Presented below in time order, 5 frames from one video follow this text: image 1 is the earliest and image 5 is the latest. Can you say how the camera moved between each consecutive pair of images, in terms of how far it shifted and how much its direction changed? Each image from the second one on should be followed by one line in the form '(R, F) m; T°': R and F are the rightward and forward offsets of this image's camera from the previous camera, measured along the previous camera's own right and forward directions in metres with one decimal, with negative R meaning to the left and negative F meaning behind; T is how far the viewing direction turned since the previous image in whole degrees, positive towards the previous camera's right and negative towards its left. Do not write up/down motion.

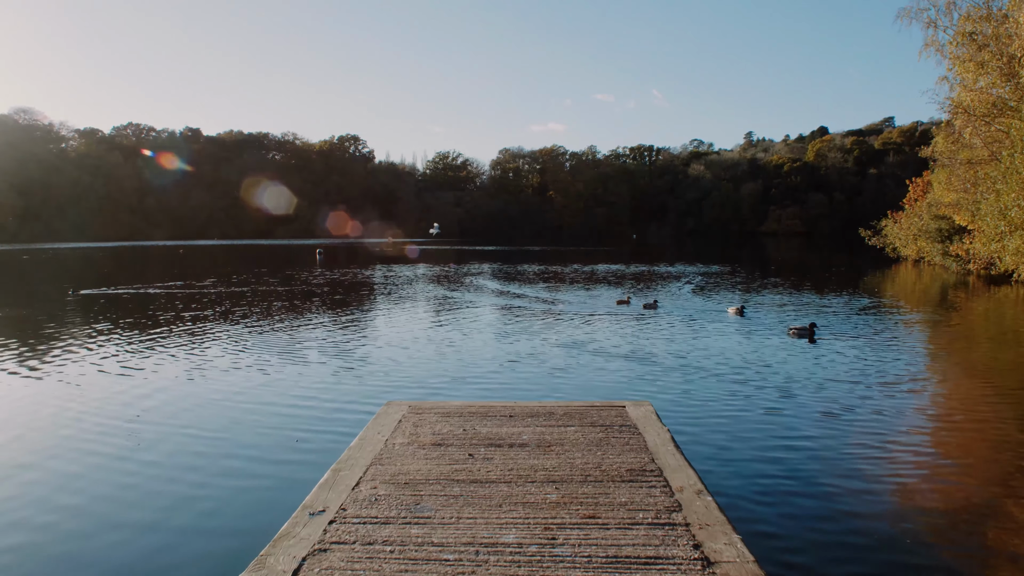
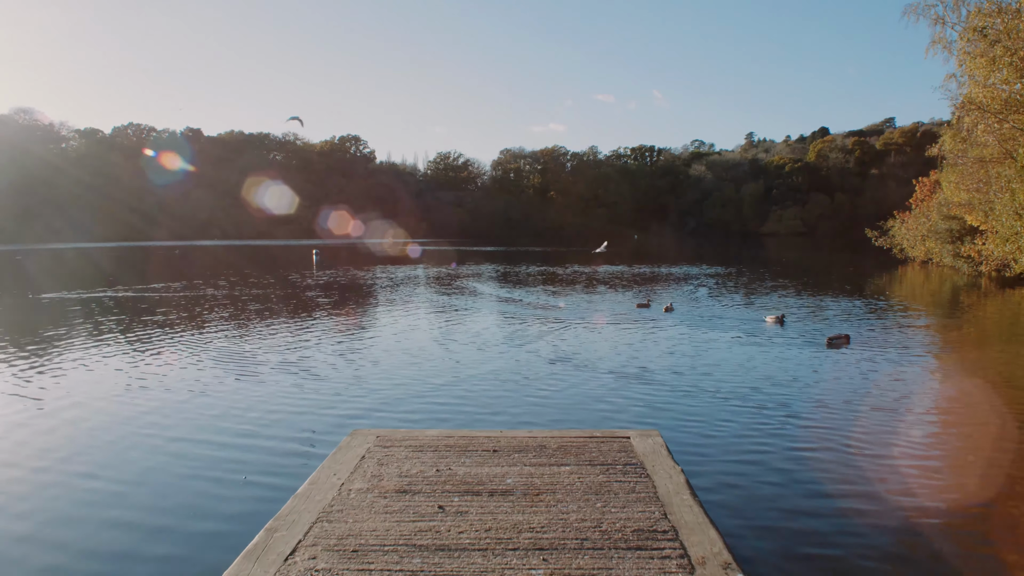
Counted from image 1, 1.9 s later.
(+0.1, +1.0) m; 0°
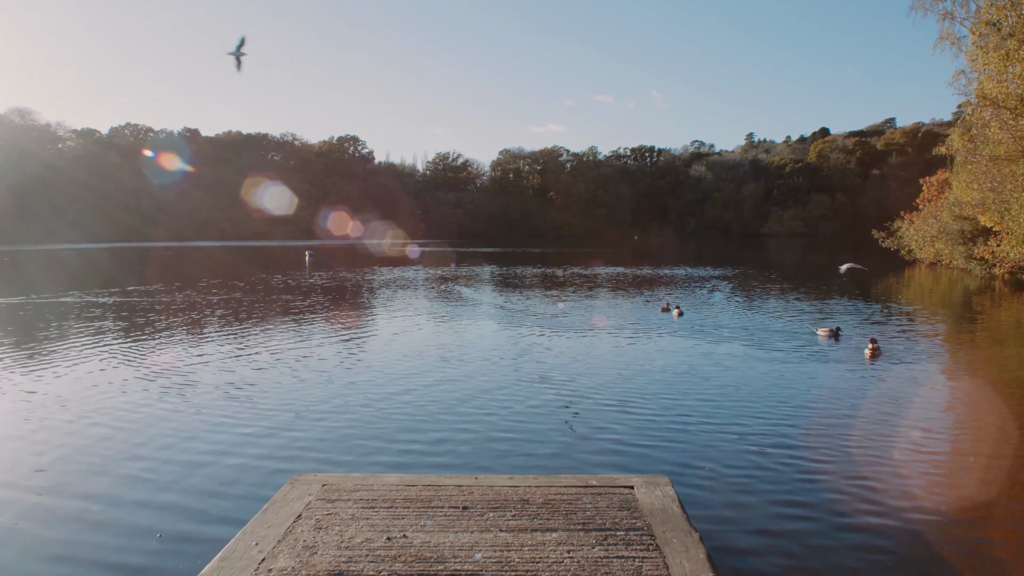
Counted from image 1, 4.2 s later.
(+0.2, +1.1) m; 0°
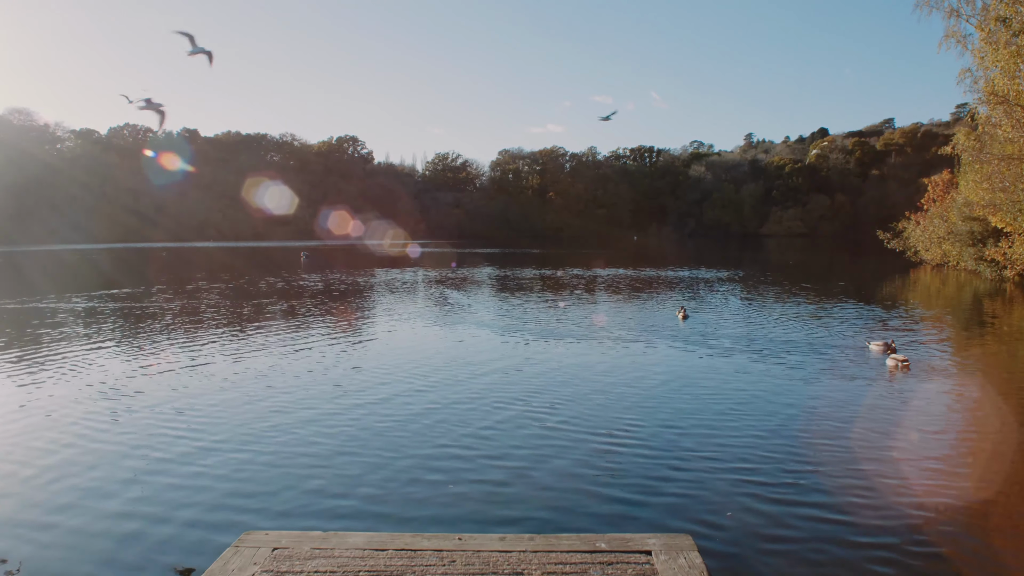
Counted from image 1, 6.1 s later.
(0.0, +0.8) m; 0°
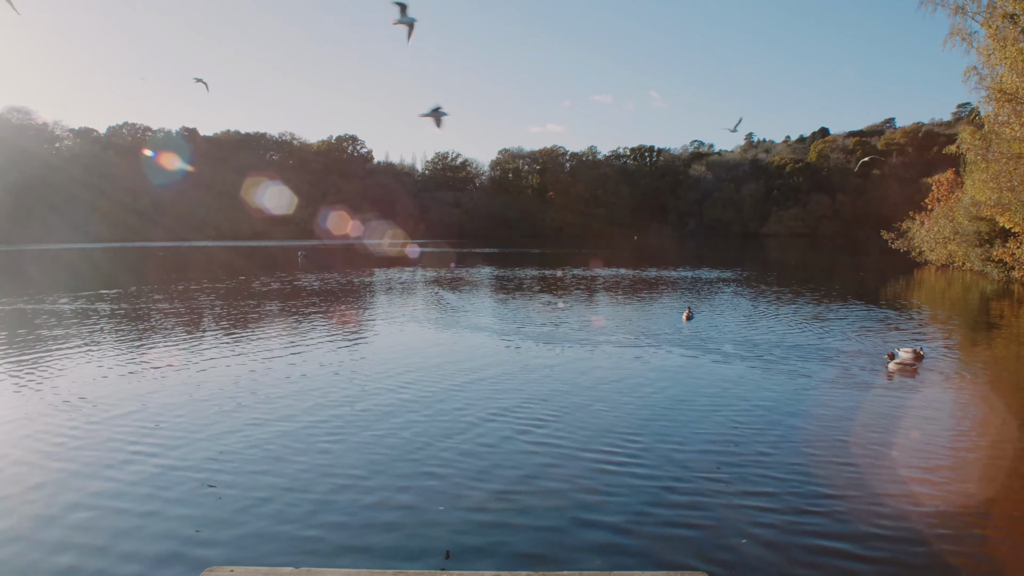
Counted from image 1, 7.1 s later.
(0.0, +0.5) m; 0°
